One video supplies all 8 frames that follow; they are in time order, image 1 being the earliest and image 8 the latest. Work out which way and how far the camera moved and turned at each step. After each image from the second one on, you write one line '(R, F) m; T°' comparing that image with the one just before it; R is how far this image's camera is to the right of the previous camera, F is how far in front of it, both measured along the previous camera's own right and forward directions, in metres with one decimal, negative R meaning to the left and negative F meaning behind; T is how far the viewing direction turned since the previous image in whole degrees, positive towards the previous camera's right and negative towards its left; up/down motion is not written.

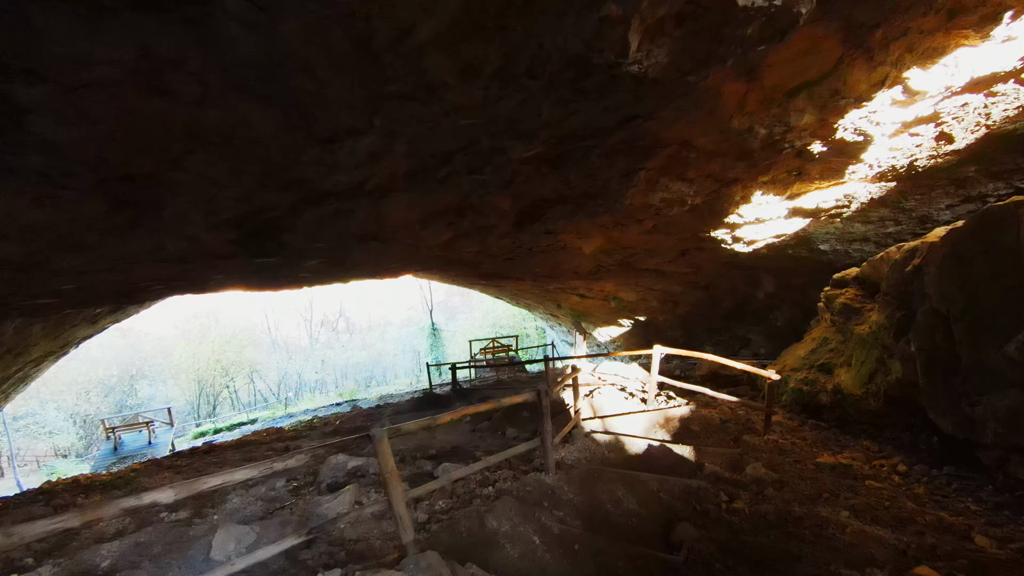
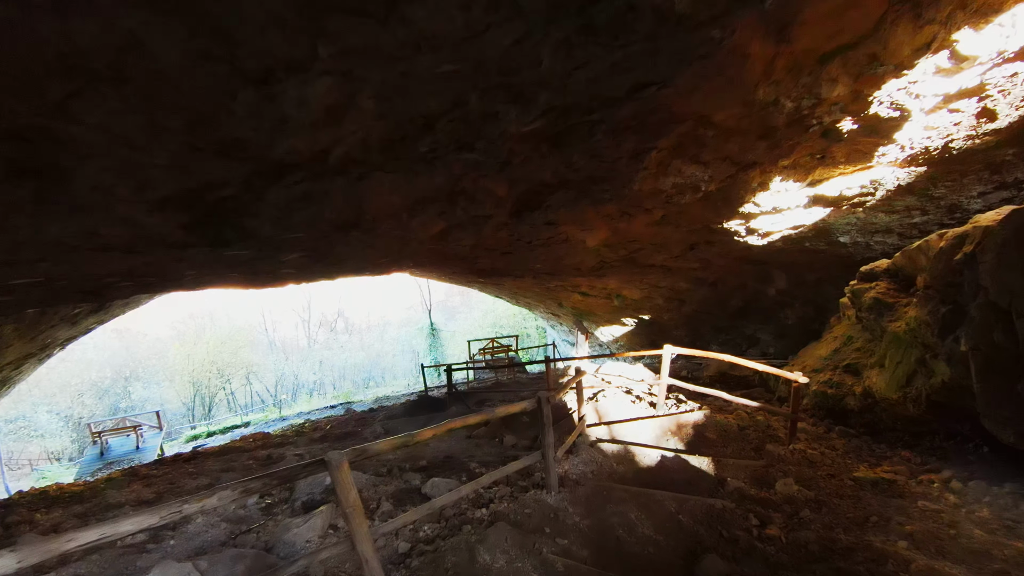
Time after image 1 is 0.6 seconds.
(0.0, +0.4) m; 0°
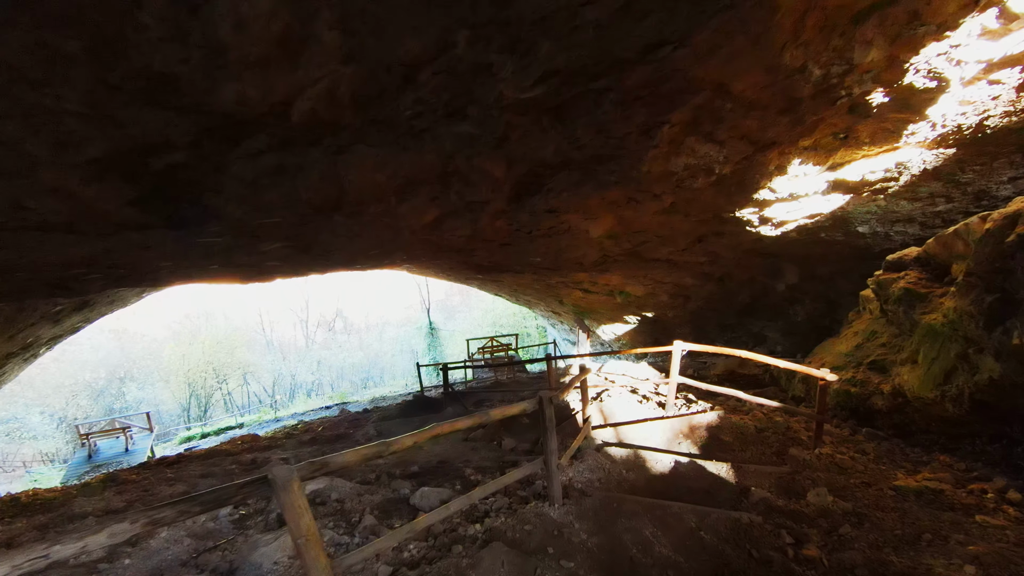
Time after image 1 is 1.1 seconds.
(0.0, +0.3) m; 0°
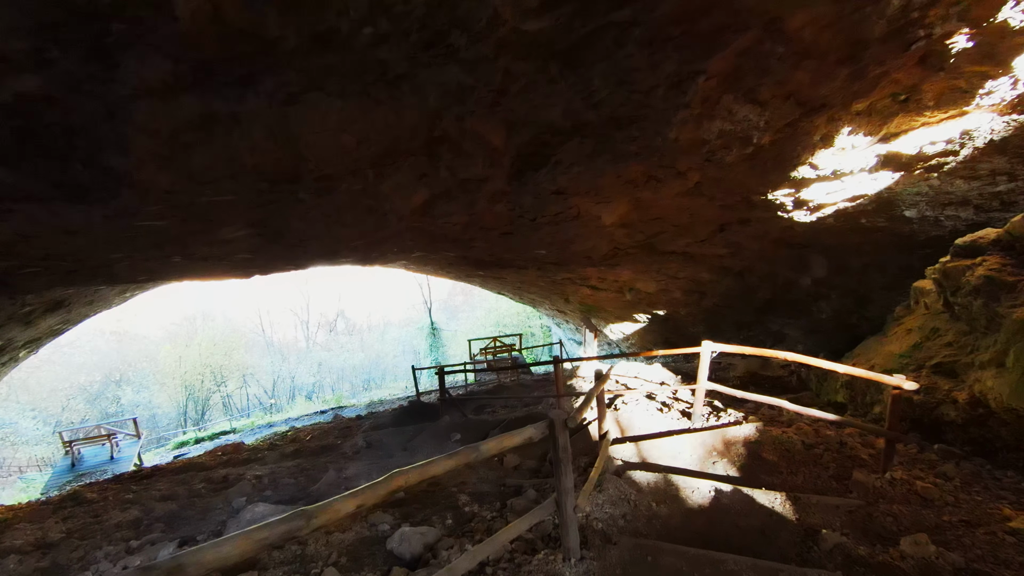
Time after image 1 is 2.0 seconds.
(0.0, +0.6) m; 0°
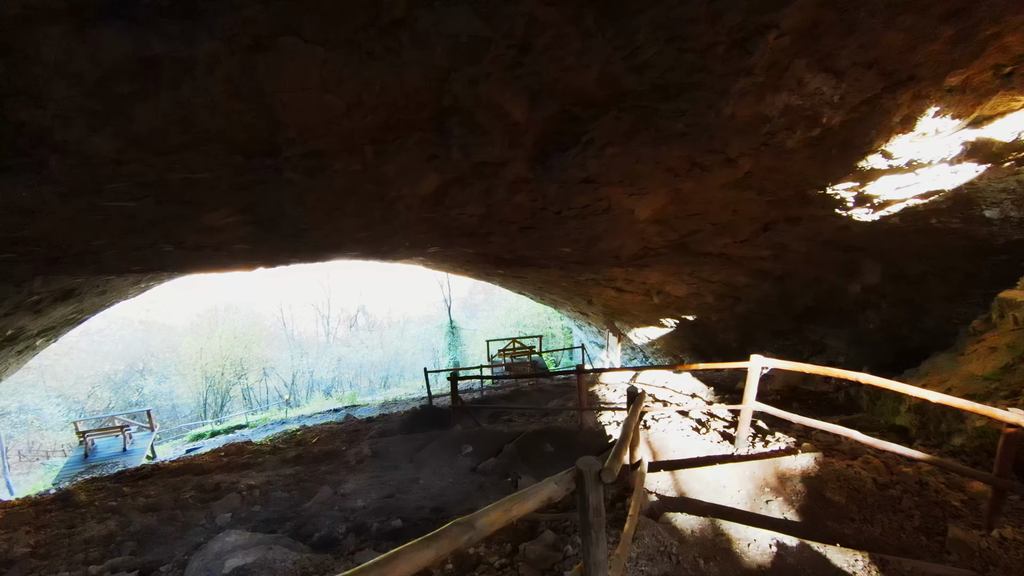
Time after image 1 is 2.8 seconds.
(0.0, +0.5) m; -2°
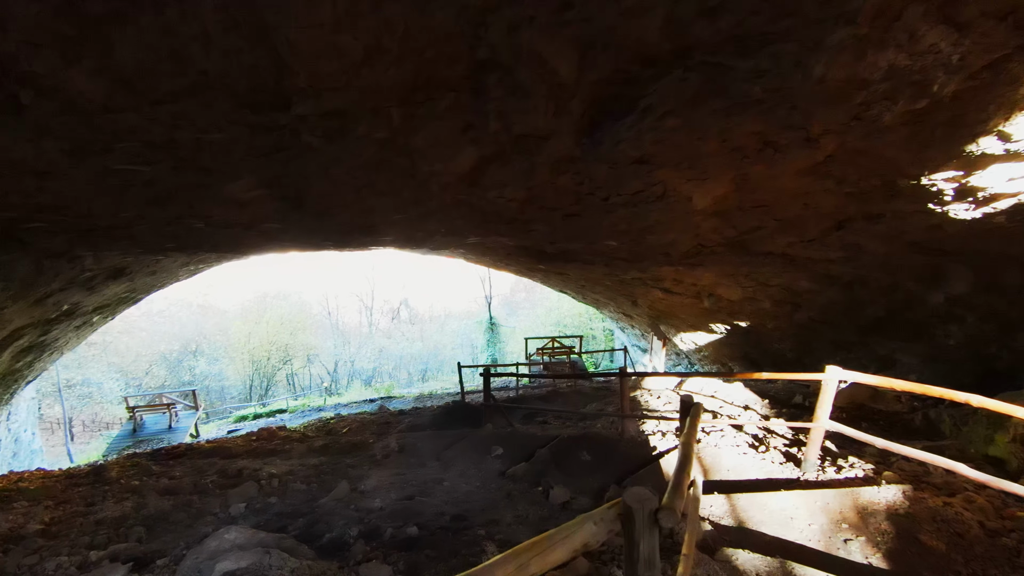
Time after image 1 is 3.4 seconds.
(0.0, +0.3) m; -5°
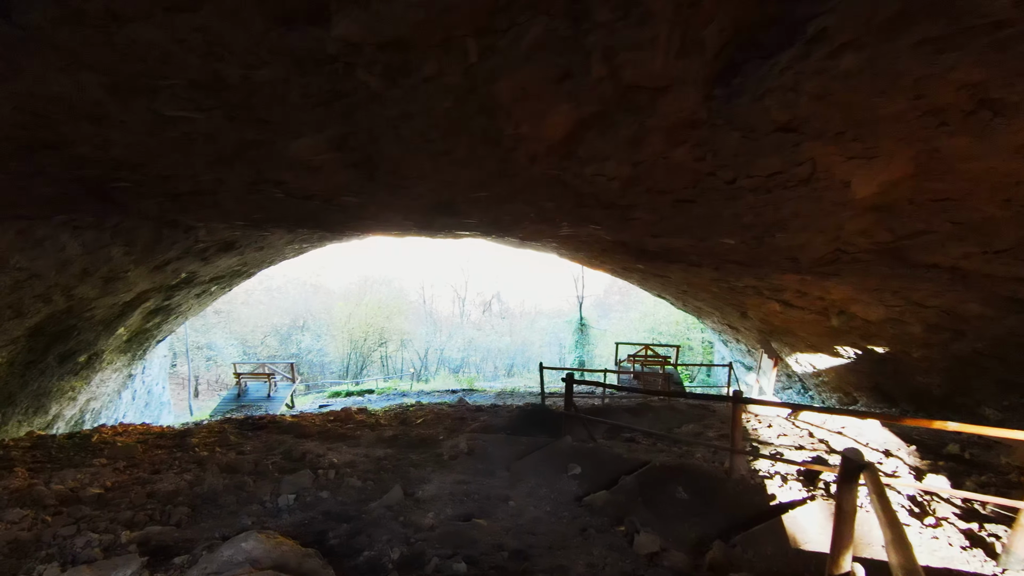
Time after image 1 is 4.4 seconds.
(0.0, +0.5) m; -10°
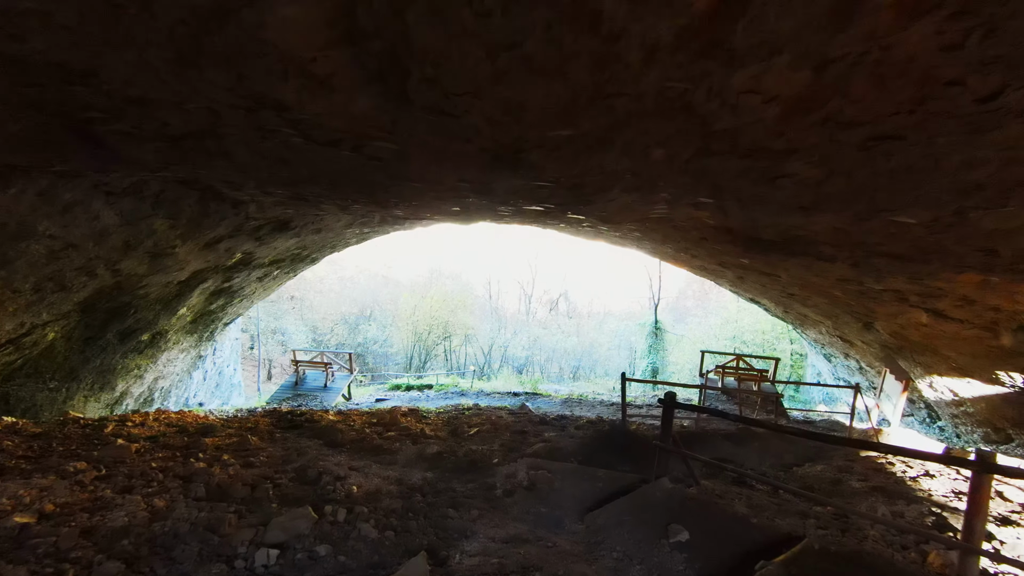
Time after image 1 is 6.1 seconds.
(-0.1, +1.0) m; -8°
